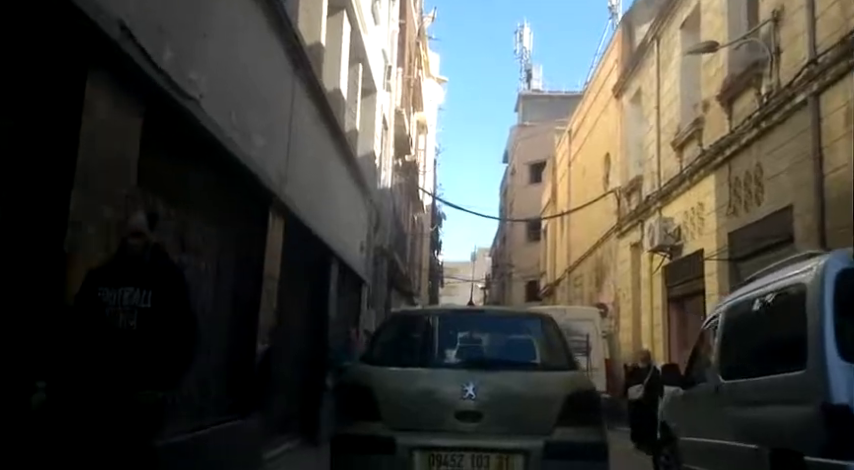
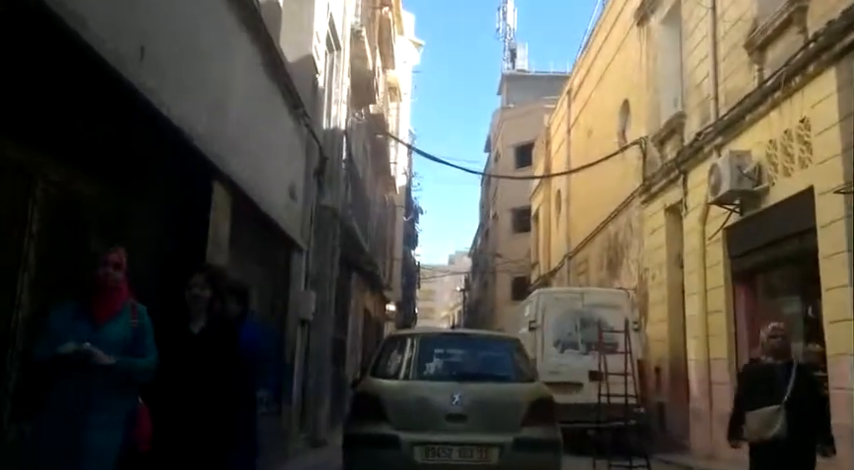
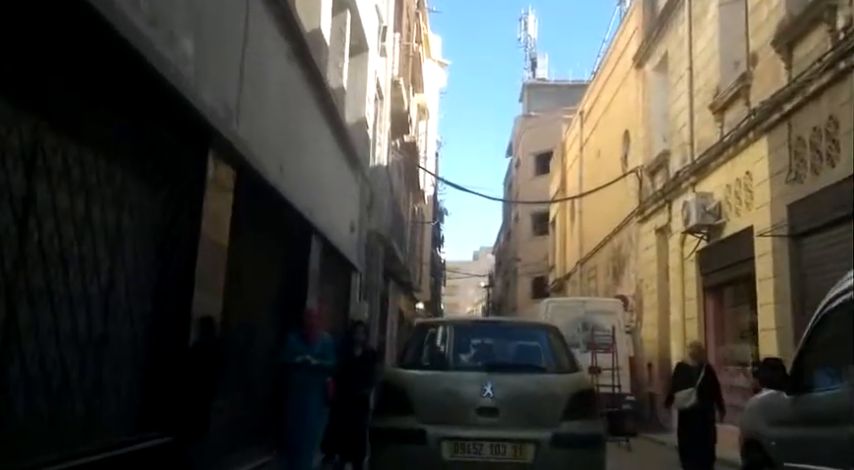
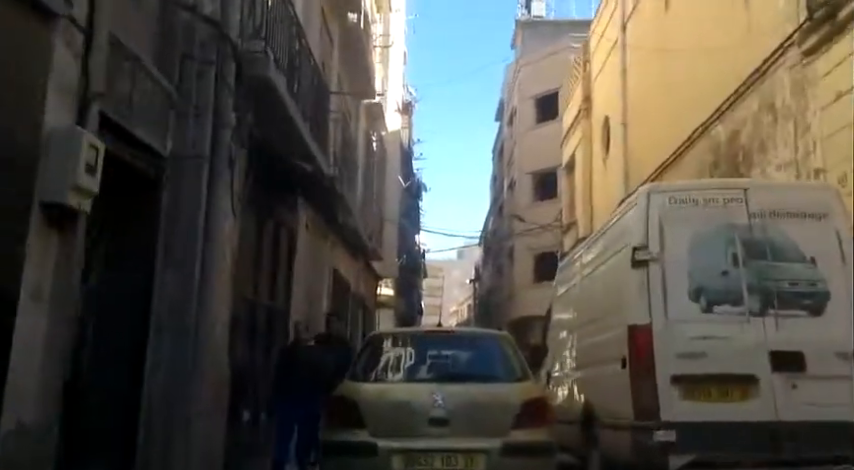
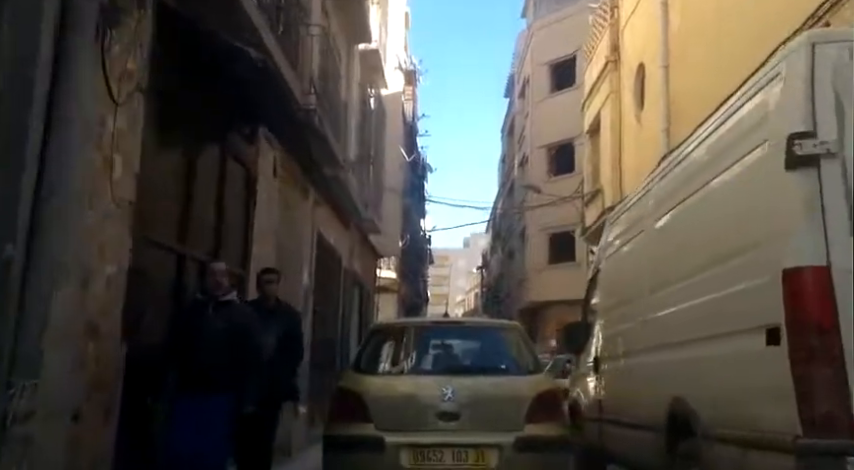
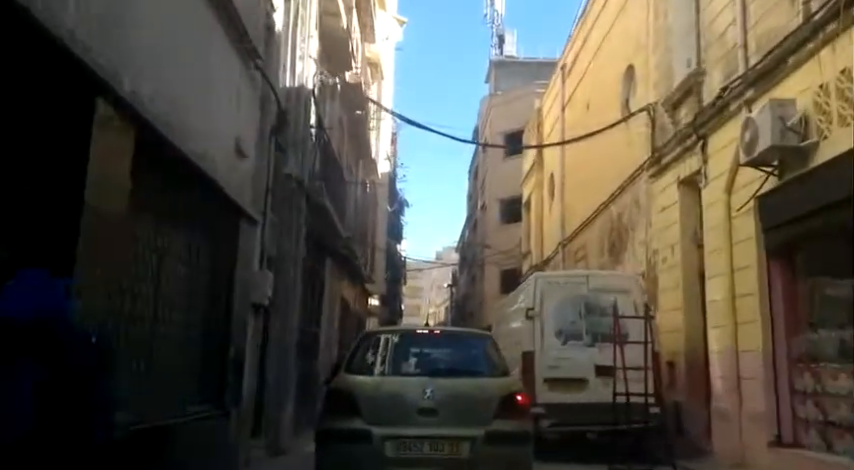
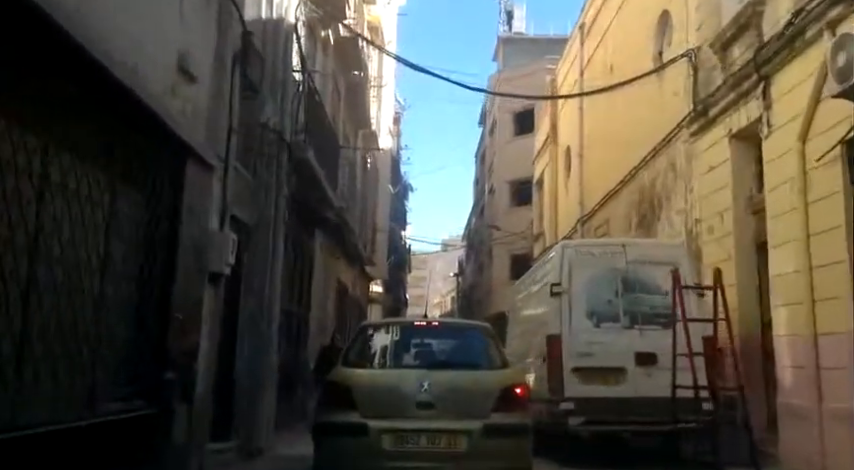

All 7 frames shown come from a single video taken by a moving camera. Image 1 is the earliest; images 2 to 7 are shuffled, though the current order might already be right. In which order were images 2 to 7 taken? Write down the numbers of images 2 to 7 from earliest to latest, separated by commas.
3, 2, 6, 7, 4, 5
